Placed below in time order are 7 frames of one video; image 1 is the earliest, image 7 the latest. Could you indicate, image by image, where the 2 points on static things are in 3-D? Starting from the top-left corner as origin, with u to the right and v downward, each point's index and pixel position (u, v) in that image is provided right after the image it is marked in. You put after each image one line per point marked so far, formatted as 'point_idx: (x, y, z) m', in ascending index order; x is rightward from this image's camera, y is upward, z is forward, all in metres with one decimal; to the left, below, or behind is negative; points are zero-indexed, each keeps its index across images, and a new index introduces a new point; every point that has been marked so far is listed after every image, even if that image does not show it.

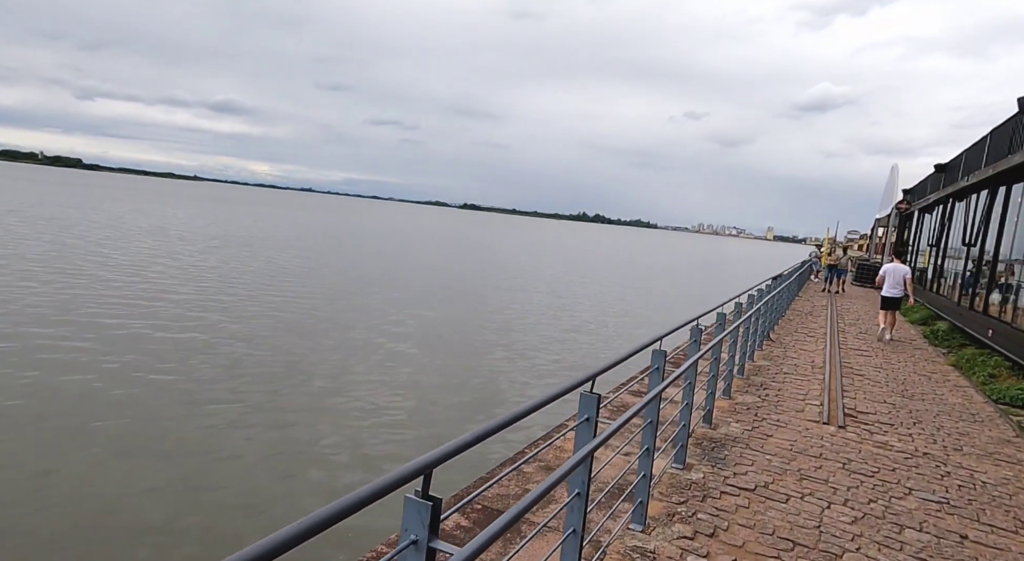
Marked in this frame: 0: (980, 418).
0: (+5.5, -1.6, +8.2) m
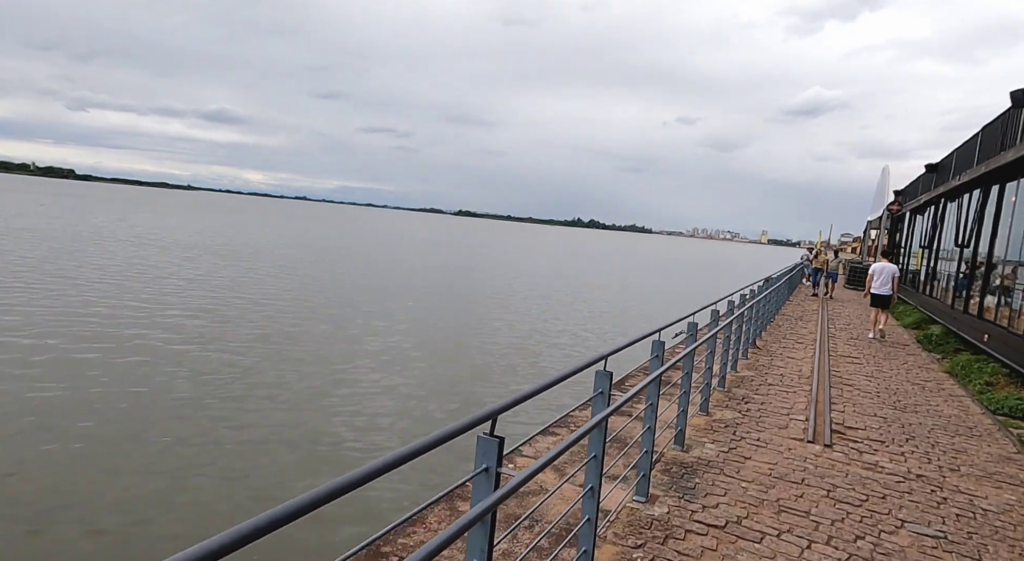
0: (+5.1, -1.7, +7.6) m
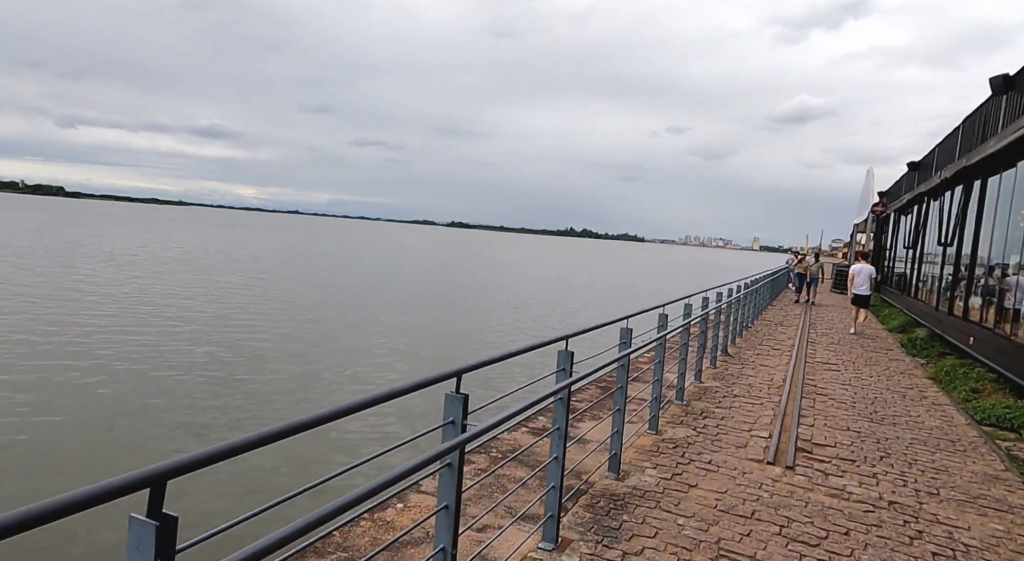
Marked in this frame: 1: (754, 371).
0: (+4.4, -1.6, +6.8) m
1: (+3.5, -1.3, +10.1) m
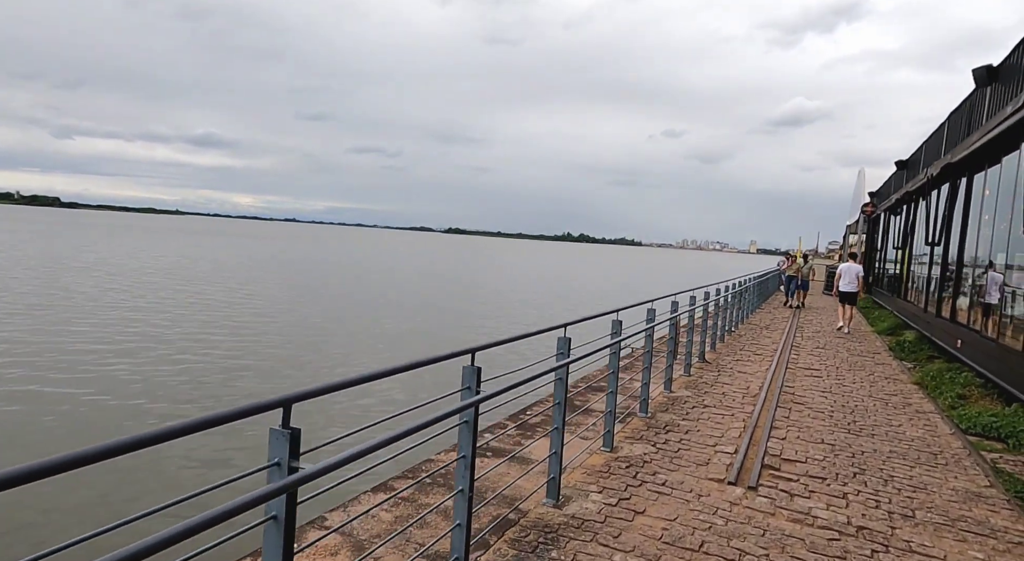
0: (+3.9, -1.6, +6.3) m
1: (+3.0, -1.4, +9.6) m
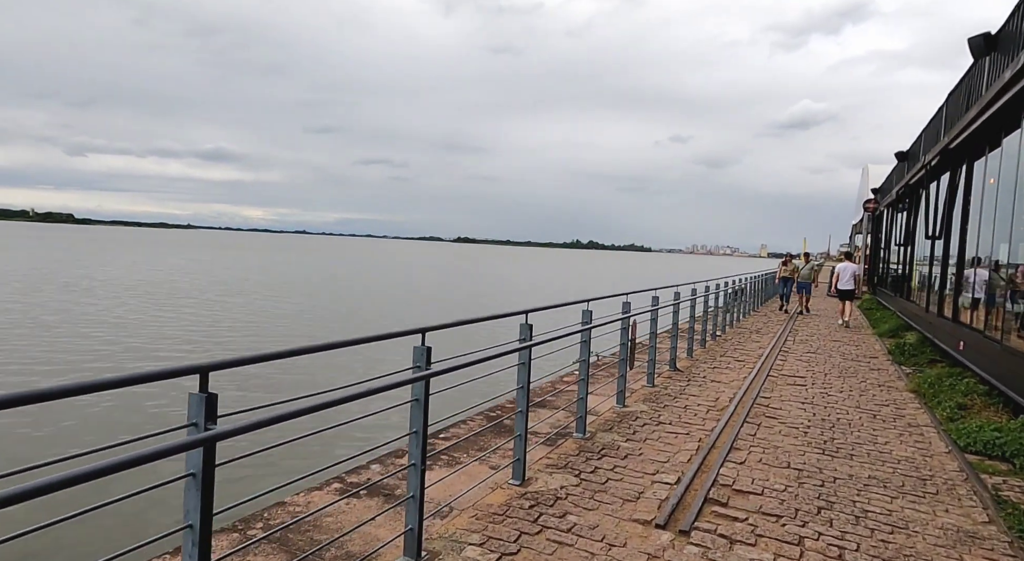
0: (+3.2, -1.6, +5.2) m
1: (+2.3, -1.3, +8.5) m
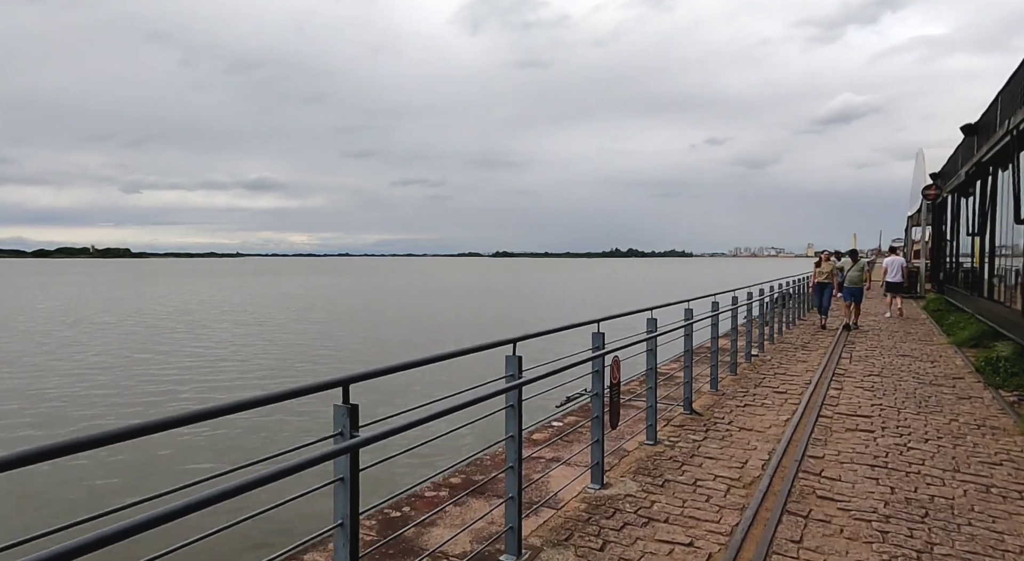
0: (+2.5, -1.6, +2.8) m
1: (+1.9, -1.4, +6.1) m
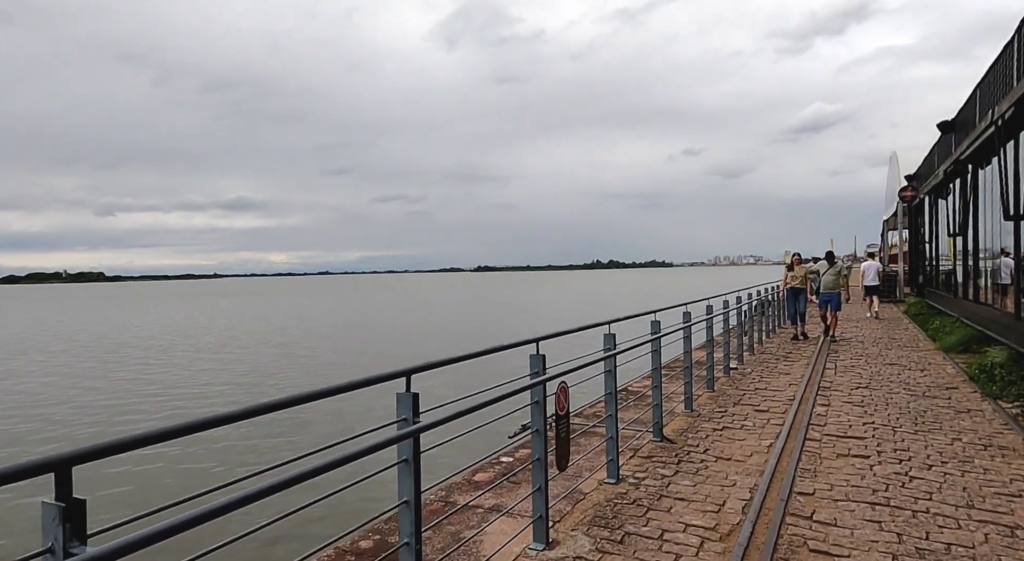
0: (+2.2, -1.5, +1.9) m
1: (+1.4, -1.5, +5.2) m
